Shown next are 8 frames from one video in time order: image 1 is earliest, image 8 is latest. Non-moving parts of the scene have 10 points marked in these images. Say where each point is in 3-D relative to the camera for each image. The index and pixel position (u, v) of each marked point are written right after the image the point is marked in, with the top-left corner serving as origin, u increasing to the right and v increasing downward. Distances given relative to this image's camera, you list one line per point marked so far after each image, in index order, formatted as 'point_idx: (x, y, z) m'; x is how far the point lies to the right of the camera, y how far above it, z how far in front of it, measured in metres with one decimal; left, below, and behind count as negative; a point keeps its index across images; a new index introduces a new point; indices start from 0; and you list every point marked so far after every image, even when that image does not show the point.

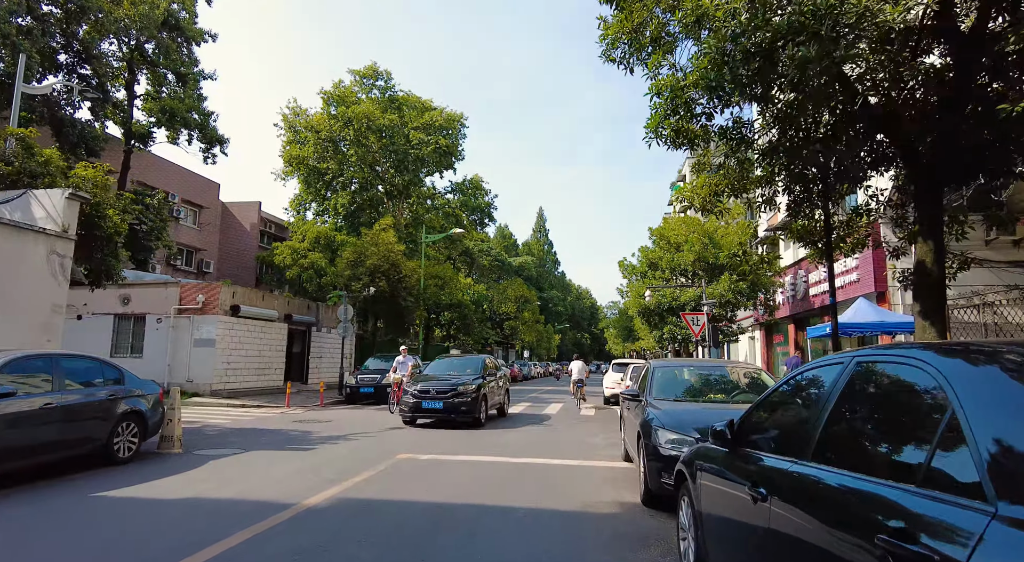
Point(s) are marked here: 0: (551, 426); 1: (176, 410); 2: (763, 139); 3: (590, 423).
0: (+0.9, -3.5, +14.4) m
1: (-5.0, -1.9, +9.0) m
2: (+3.7, +2.1, +8.8) m
3: (+1.9, -3.5, +15.0) m
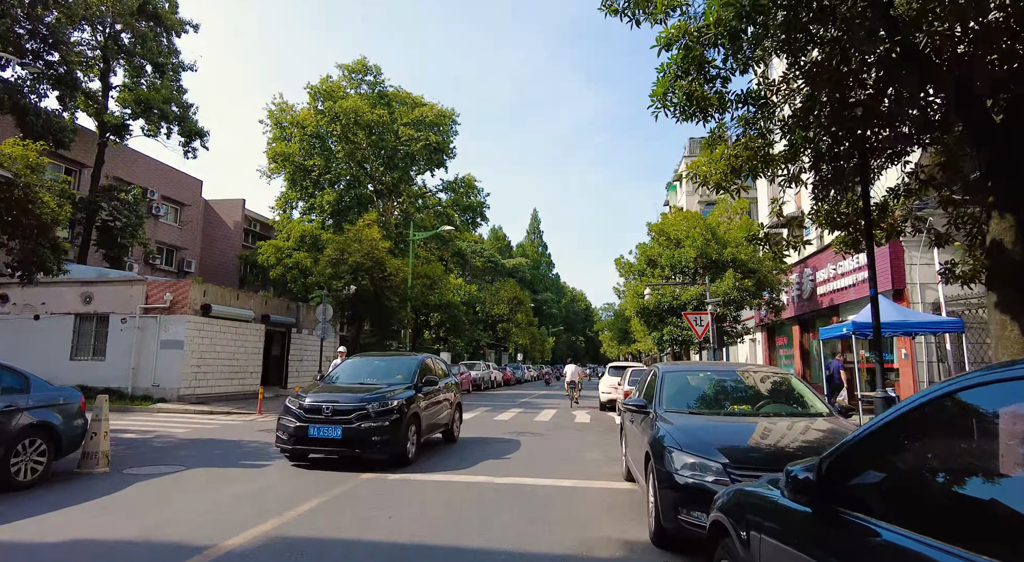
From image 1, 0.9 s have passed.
0: (+0.6, -3.4, +13.2) m
1: (-5.2, -1.8, +7.7) m
2: (+3.5, +2.2, +7.6) m
3: (+1.6, -3.5, +13.7) m
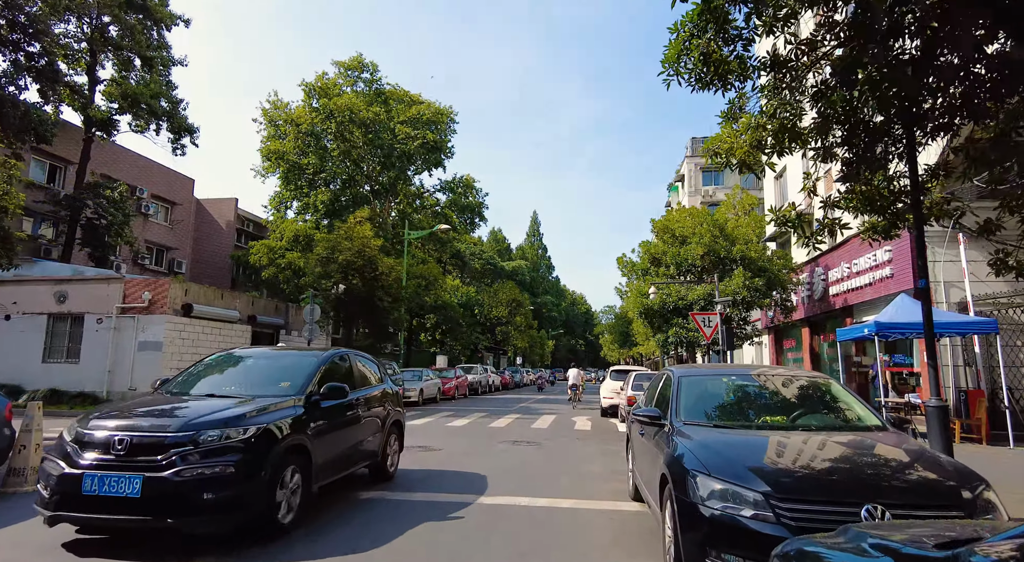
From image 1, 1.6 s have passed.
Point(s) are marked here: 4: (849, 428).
0: (+0.5, -3.3, +12.2) m
1: (-5.3, -1.7, +6.8) m
2: (+3.4, +2.3, +6.7) m
3: (+1.5, -3.4, +12.8) m
4: (+3.0, -1.3, +5.3) m
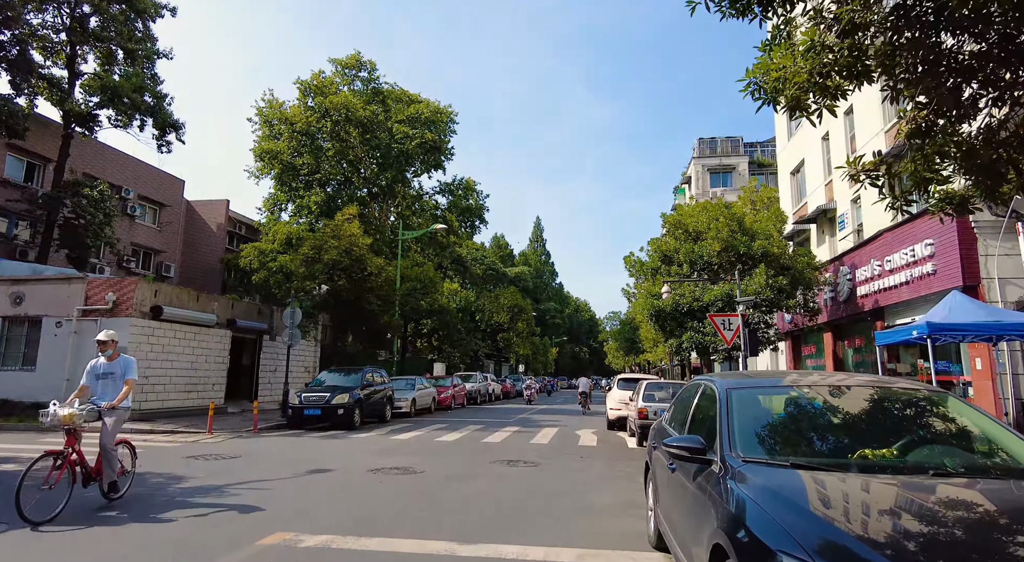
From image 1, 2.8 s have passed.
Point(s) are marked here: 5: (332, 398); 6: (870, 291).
0: (+0.4, -3.2, +10.6) m
1: (-5.5, -1.5, +5.2) m
2: (+3.3, +2.5, +5.1) m
3: (+1.4, -3.3, +11.1) m
4: (+2.8, -1.1, +3.7) m
5: (-4.9, -3.2, +16.4) m
6: (+9.9, -0.3, +16.7) m
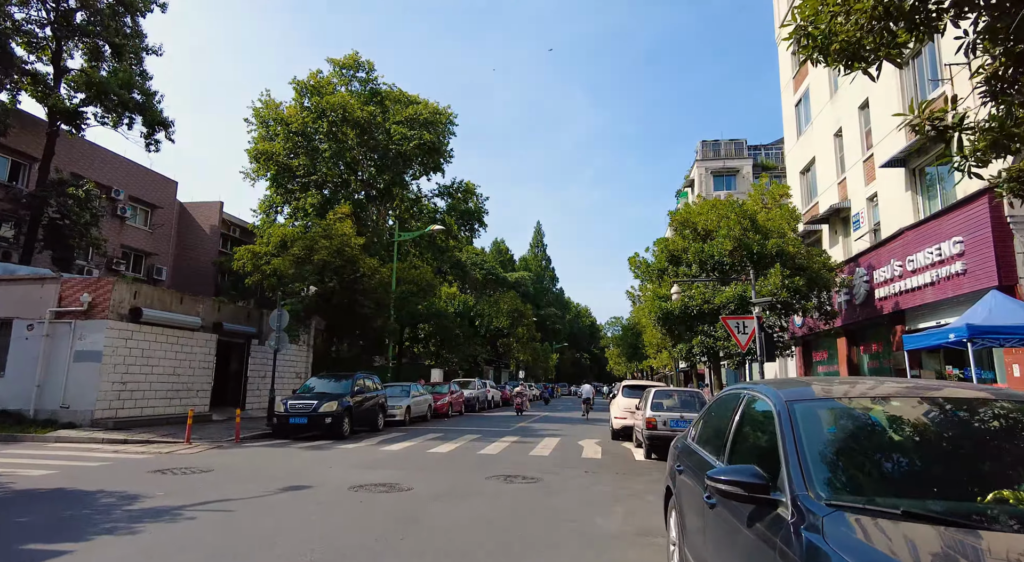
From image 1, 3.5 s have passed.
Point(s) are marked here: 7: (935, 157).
0: (+0.4, -3.2, +9.6) m
1: (-5.5, -1.4, +4.3) m
2: (+3.2, +2.6, +4.2) m
3: (+1.4, -3.3, +10.2) m
4: (+2.8, -1.0, +2.8) m
5: (-4.9, -3.2, +15.5) m
6: (+9.9, -0.3, +15.8) m
7: (+10.1, +2.9, +14.4) m
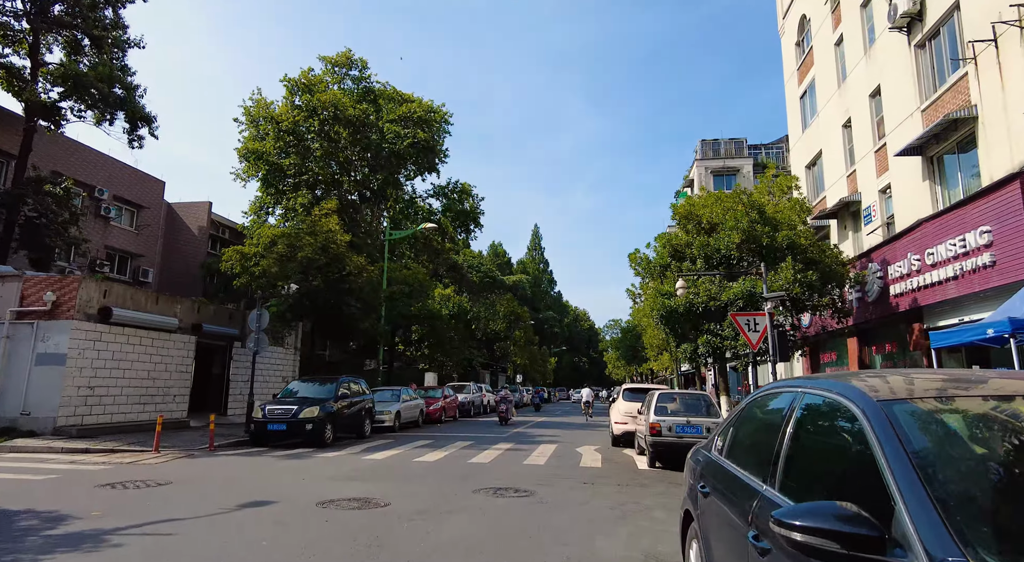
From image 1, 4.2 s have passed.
0: (+0.2, -3.1, +8.7) m
1: (-5.6, -1.3, +3.3) m
2: (+3.1, +2.7, +3.3) m
3: (+1.3, -3.2, +9.2) m
4: (+2.7, -0.8, +1.8) m
5: (-5.1, -3.1, +14.5) m
6: (+9.7, -0.2, +14.9) m
7: (+9.9, +3.1, +13.6) m
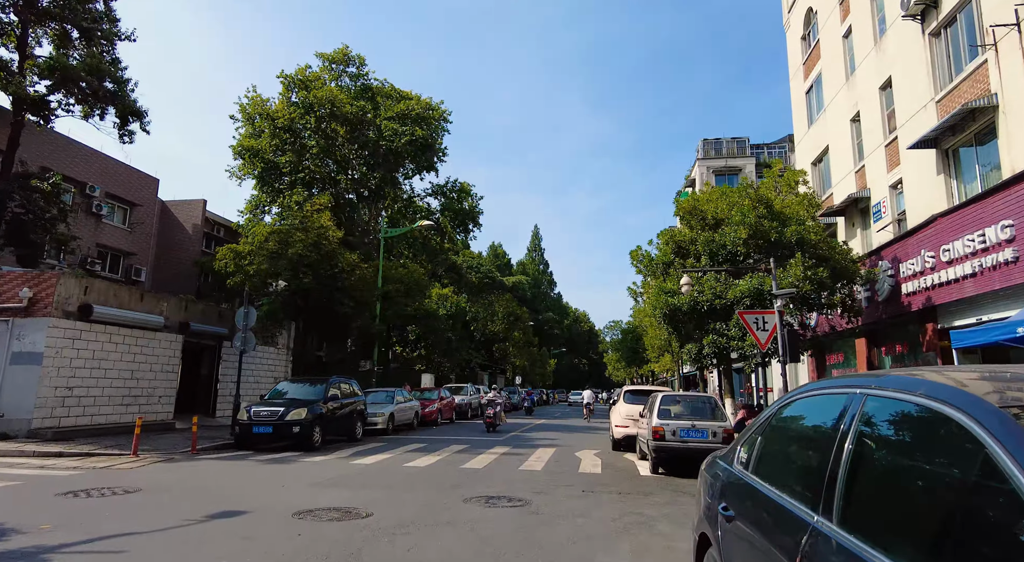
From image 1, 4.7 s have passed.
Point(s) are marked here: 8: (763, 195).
0: (+0.1, -3.0, +8.1) m
1: (-5.7, -1.2, +2.7) m
2: (+3.0, +2.8, +2.7) m
3: (+1.2, -3.1, +8.6) m
4: (+2.6, -0.7, +1.2) m
5: (-5.2, -3.0, +13.9) m
6: (+9.6, -0.2, +14.3) m
7: (+9.9, +3.1, +13.0) m
8: (+5.8, +2.0, +14.1) m
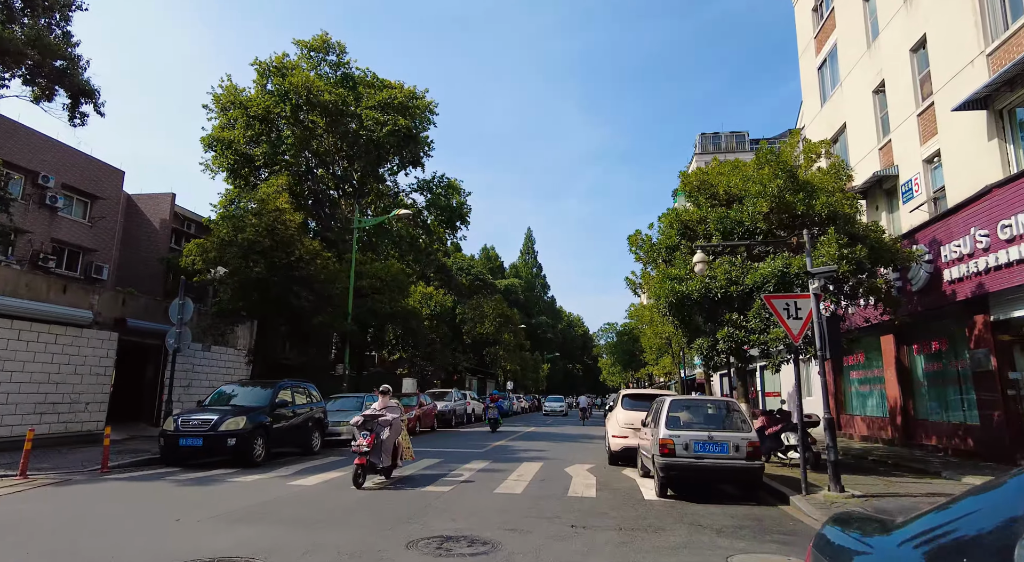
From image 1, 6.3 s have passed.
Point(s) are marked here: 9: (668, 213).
0: (-0.2, -2.6, +5.9) m
1: (-6.0, -0.8, +0.5) m
2: (+2.7, +3.3, +0.6) m
3: (+0.8, -2.7, +6.4) m
4: (+2.3, -0.3, -0.9) m
5: (-5.6, -2.7, +11.7) m
6: (+9.2, +0.2, +12.2) m
7: (+9.4, +3.5, +10.9) m
8: (+5.4, +2.3, +12.0) m
9: (+3.6, +1.6, +13.5) m
